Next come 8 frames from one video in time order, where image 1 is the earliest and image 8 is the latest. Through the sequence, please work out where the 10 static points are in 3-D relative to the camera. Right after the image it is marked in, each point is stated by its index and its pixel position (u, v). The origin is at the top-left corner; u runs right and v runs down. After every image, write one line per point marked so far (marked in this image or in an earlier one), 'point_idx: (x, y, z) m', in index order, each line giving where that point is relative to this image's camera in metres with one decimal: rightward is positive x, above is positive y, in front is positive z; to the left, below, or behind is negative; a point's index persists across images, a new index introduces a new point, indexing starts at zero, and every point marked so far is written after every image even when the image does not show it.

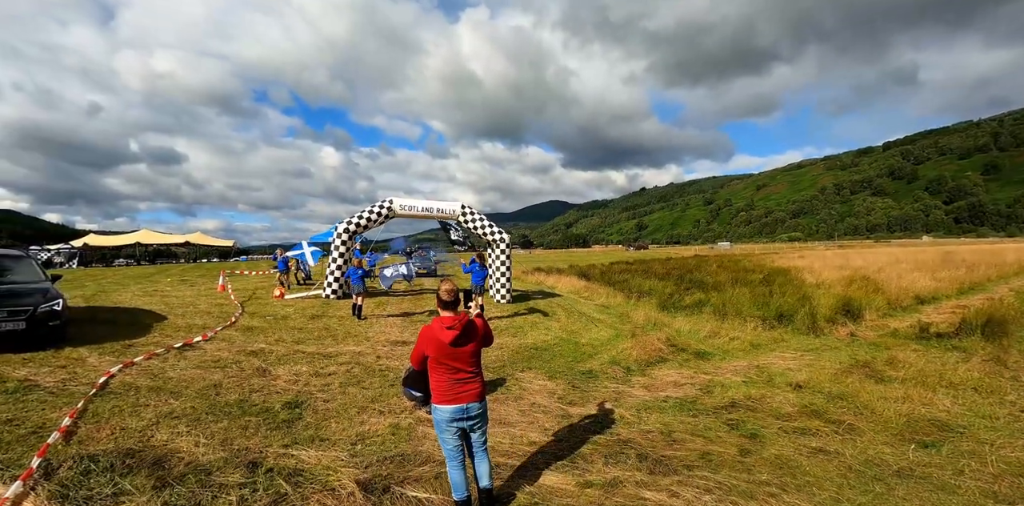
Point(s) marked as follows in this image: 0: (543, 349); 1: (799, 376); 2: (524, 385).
0: (+0.8, -2.2, +10.6) m
1: (+5.8, -2.5, +9.5) m
2: (+0.3, -2.2, +7.9) m
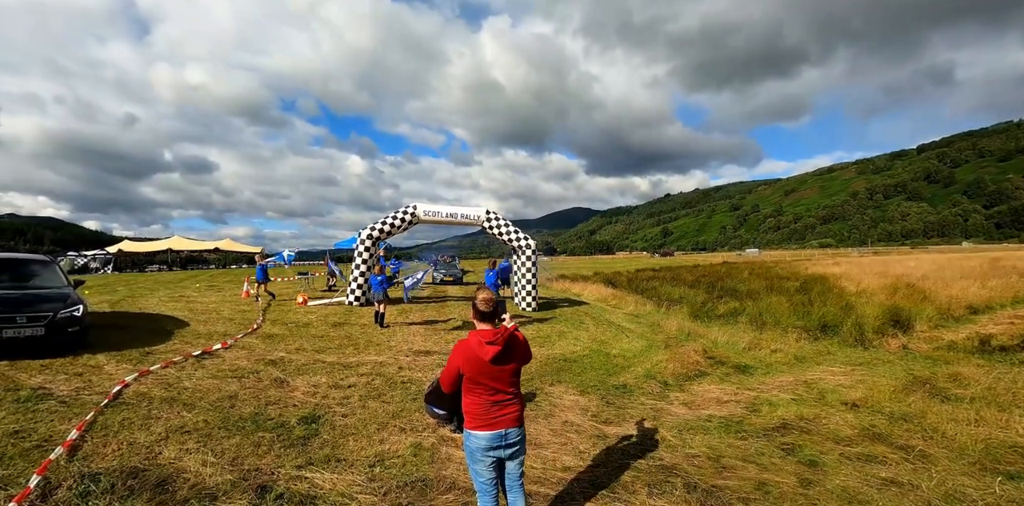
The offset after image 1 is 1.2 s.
0: (+1.3, -2.3, +10.1) m
1: (+6.3, -2.6, +8.7) m
2: (+0.7, -2.3, +7.4) m
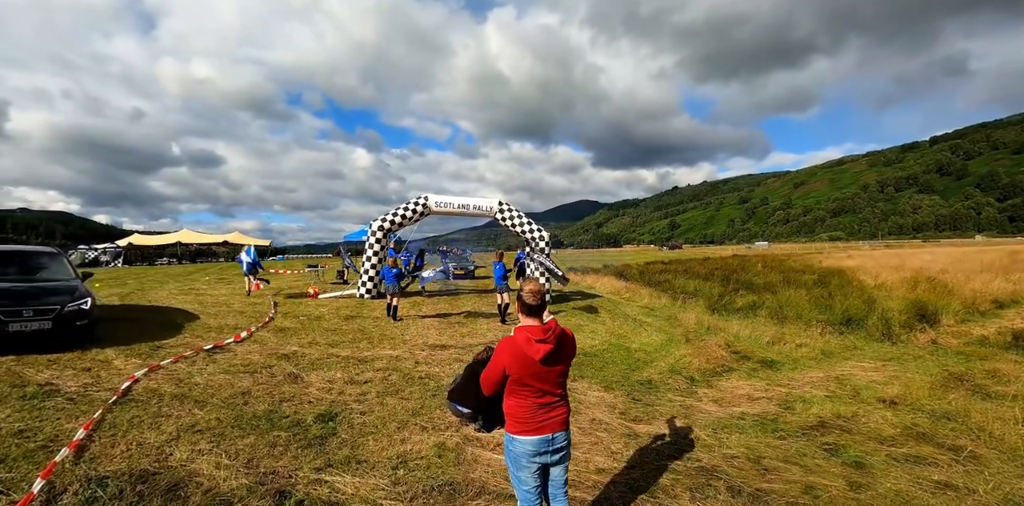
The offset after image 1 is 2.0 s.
0: (+1.7, -2.1, +9.8) m
1: (+6.7, -2.4, +8.3) m
2: (+1.1, -2.2, +7.1) m
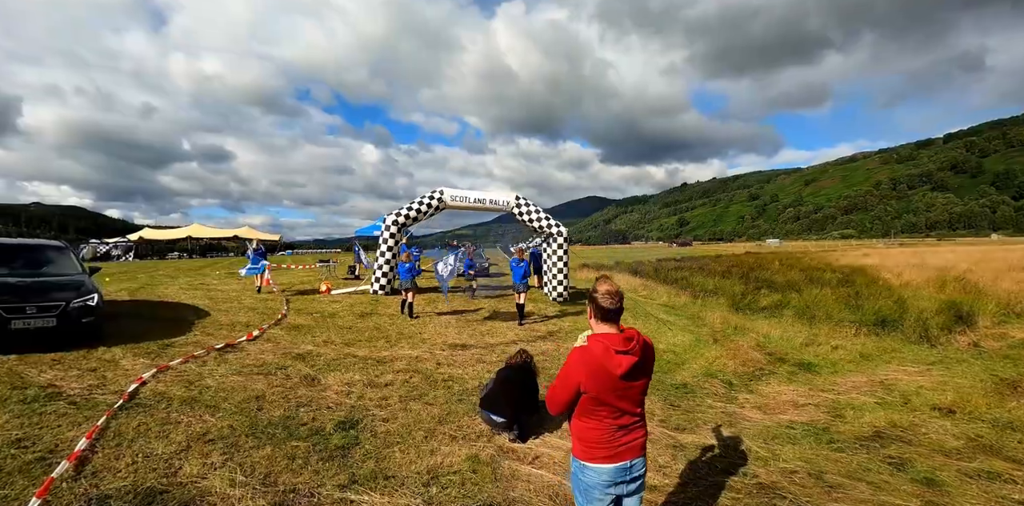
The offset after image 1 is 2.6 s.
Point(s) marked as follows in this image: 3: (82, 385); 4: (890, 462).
0: (+2.2, -2.0, +9.3) m
1: (+7.1, -2.4, +7.8) m
2: (+1.5, -2.1, +6.6) m
3: (-5.1, -1.6, +5.6) m
4: (+4.3, -2.4, +5.4) m
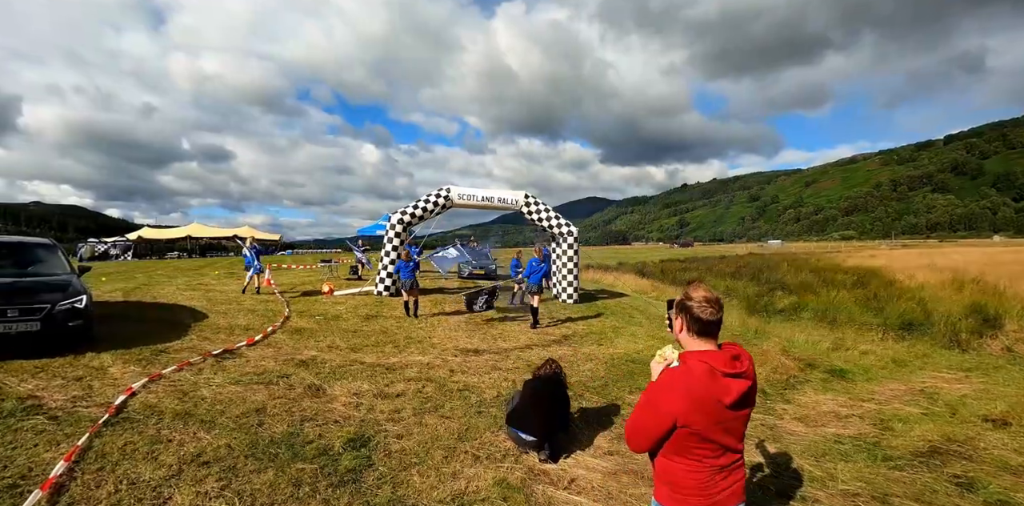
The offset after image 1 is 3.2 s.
0: (+2.4, -2.0, +8.8) m
1: (+7.4, -2.4, +7.3) m
2: (+1.7, -2.1, +6.1) m
3: (-4.8, -1.5, +5.1) m
4: (+4.6, -2.4, +4.9) m
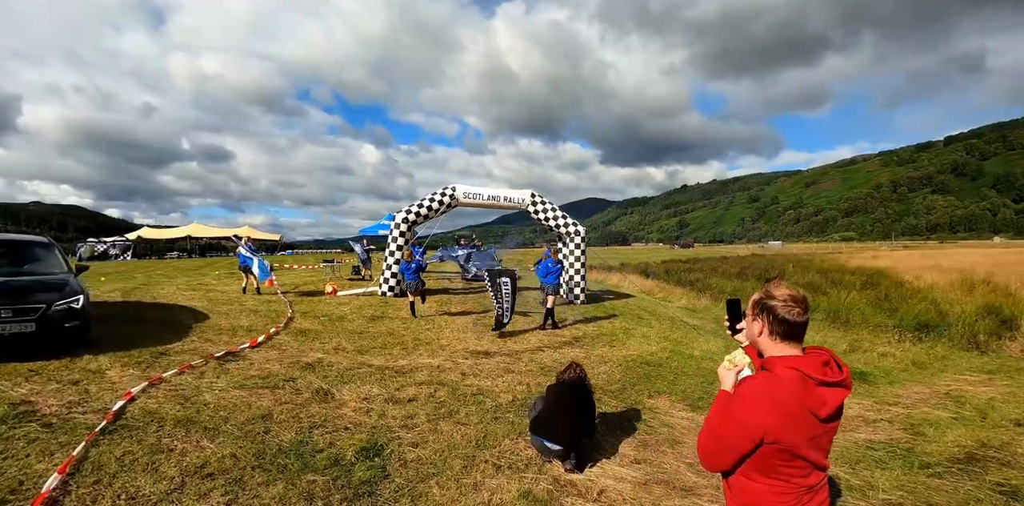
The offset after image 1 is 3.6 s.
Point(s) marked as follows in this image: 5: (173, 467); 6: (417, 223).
0: (+2.6, -2.0, +8.5) m
1: (+7.6, -2.4, +7.0) m
2: (+1.9, -2.1, +5.9) m
3: (-4.6, -1.5, +4.8) m
4: (+4.8, -2.4, +4.6) m
5: (-2.7, -1.7, +3.7) m
6: (-3.0, +0.9, +14.8) m
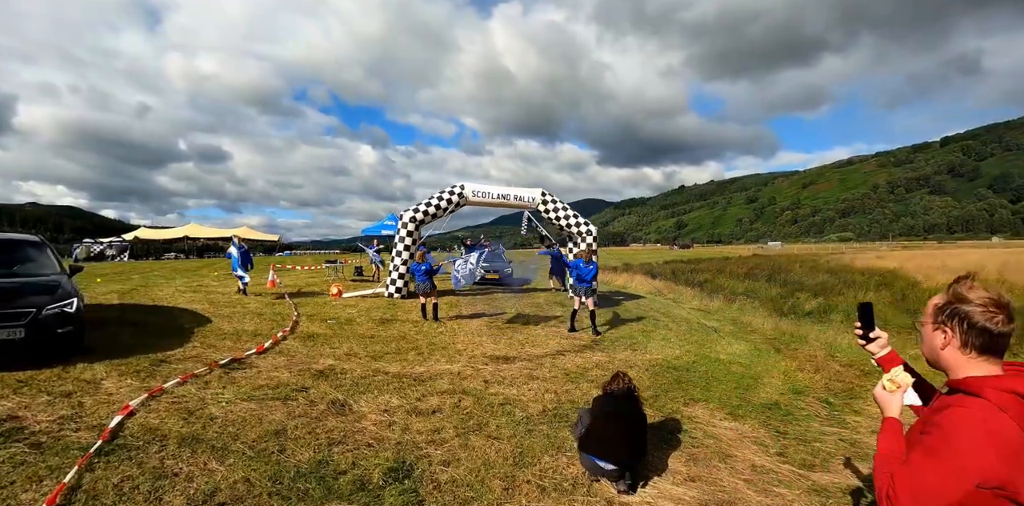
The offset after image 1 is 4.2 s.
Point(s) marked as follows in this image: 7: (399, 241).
0: (+3.0, -2.0, +8.1) m
1: (+7.9, -2.4, +6.6) m
2: (+2.3, -2.1, +5.4) m
3: (-4.3, -1.5, +4.4) m
4: (+5.2, -2.4, +4.2) m
5: (-2.3, -1.7, +3.2) m
6: (-2.7, +0.9, +14.3) m
7: (-3.4, +0.4, +14.0) m
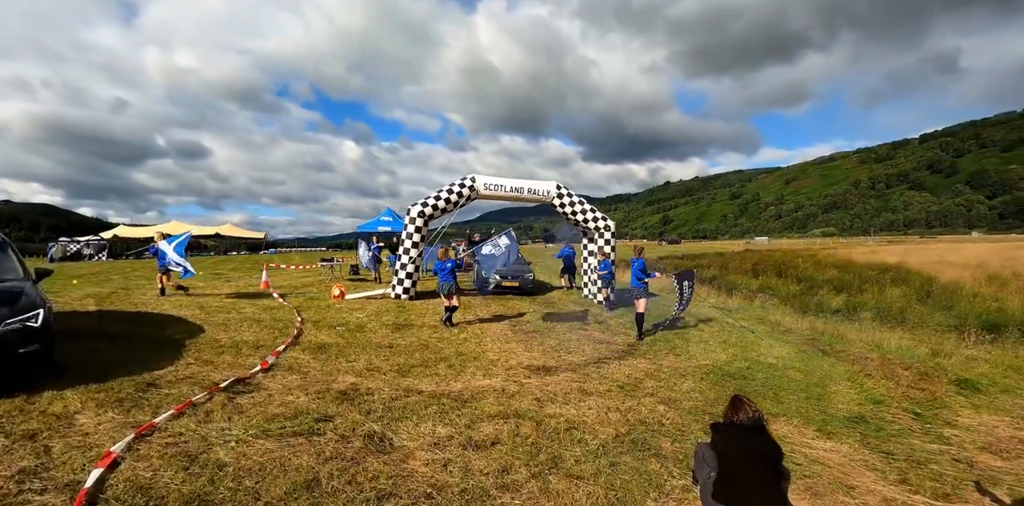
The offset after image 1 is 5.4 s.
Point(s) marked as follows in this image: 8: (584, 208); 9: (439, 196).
0: (+3.6, -1.9, +7.3) m
1: (+8.6, -2.3, +6.0) m
2: (+3.0, -2.0, +4.6) m
3: (-3.6, -1.5, +3.3) m
4: (+5.9, -2.3, +3.5) m
5: (-1.6, -1.7, +2.3) m
6: (-2.3, +1.0, +13.3) m
7: (-3.0, +0.4, +13.0) m
8: (+2.1, +1.4, +13.9) m
9: (-2.1, +1.6, +13.2) m
